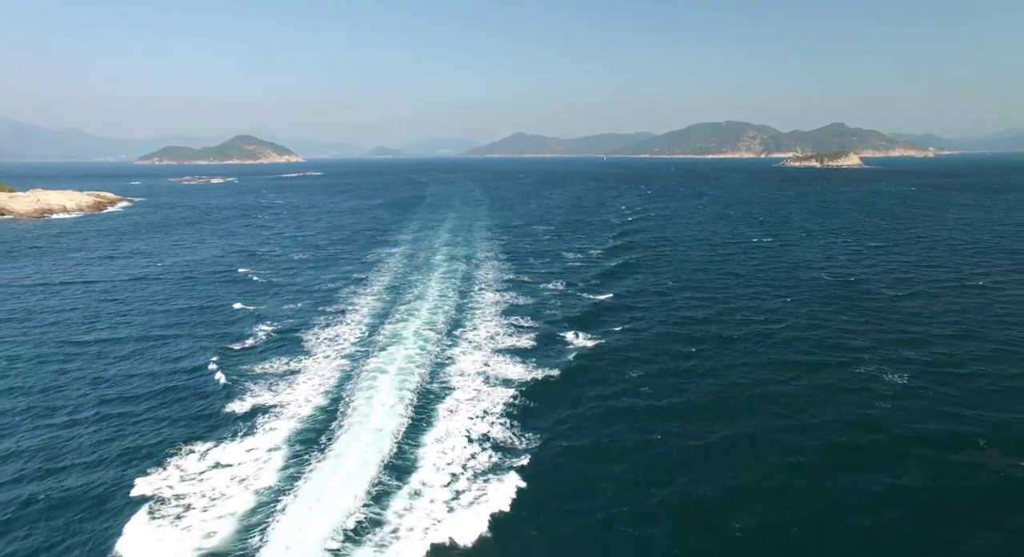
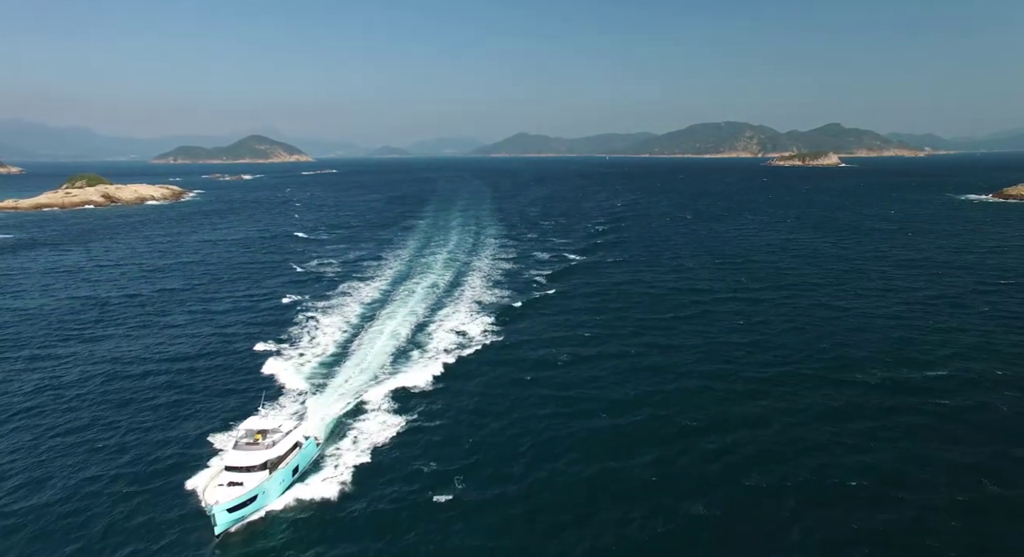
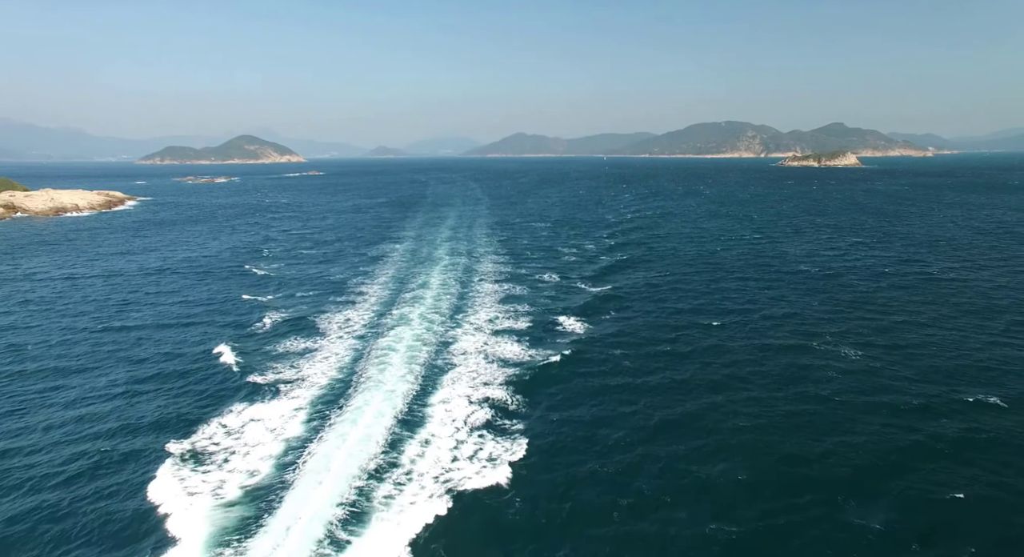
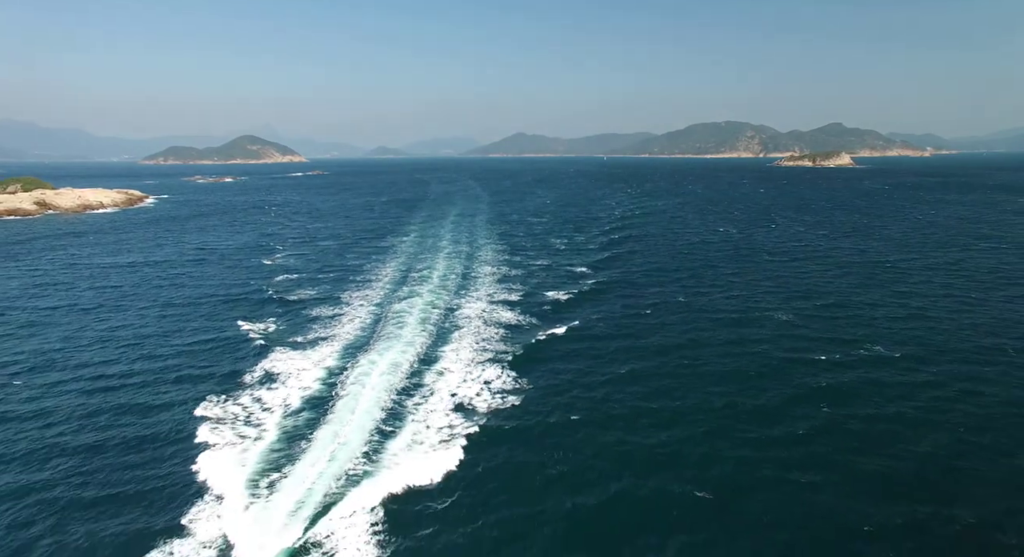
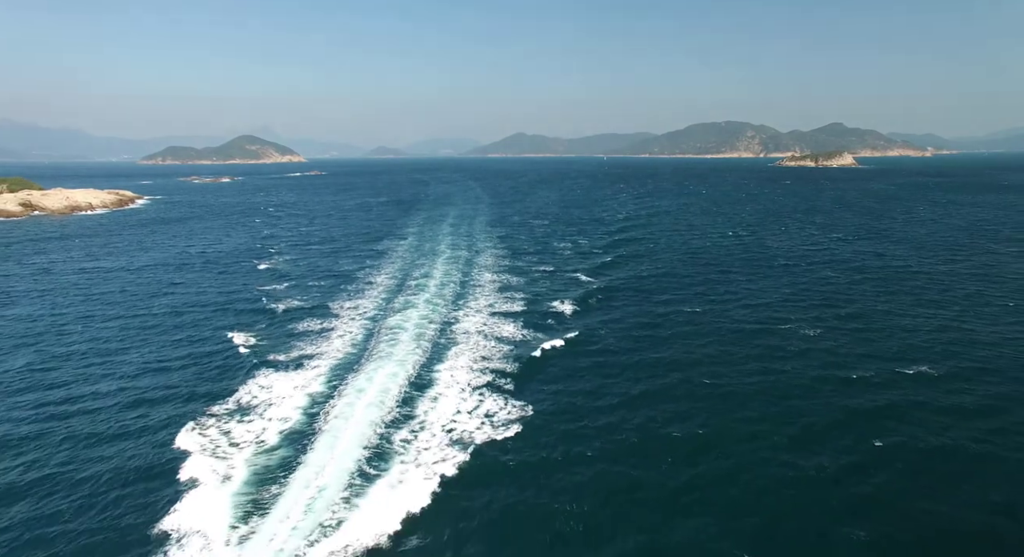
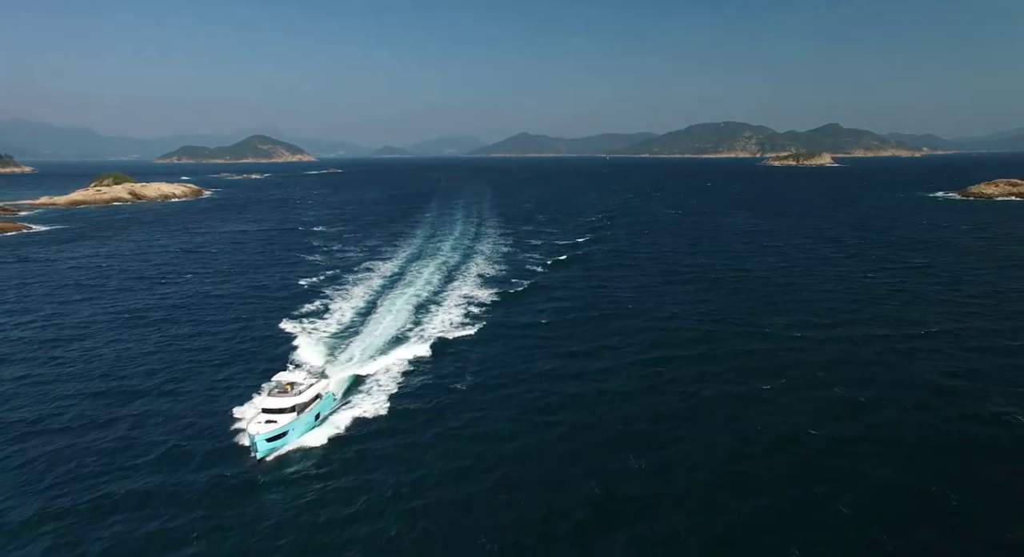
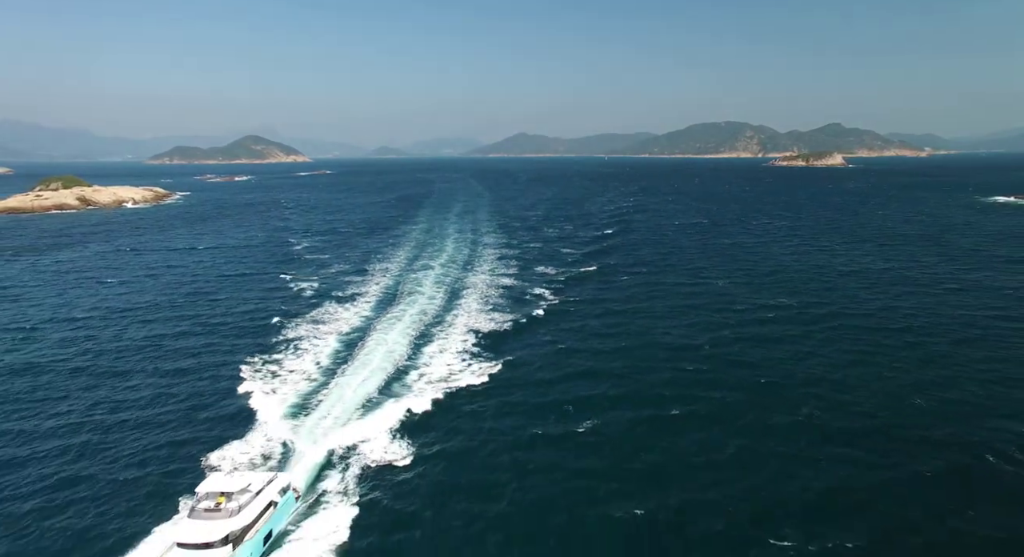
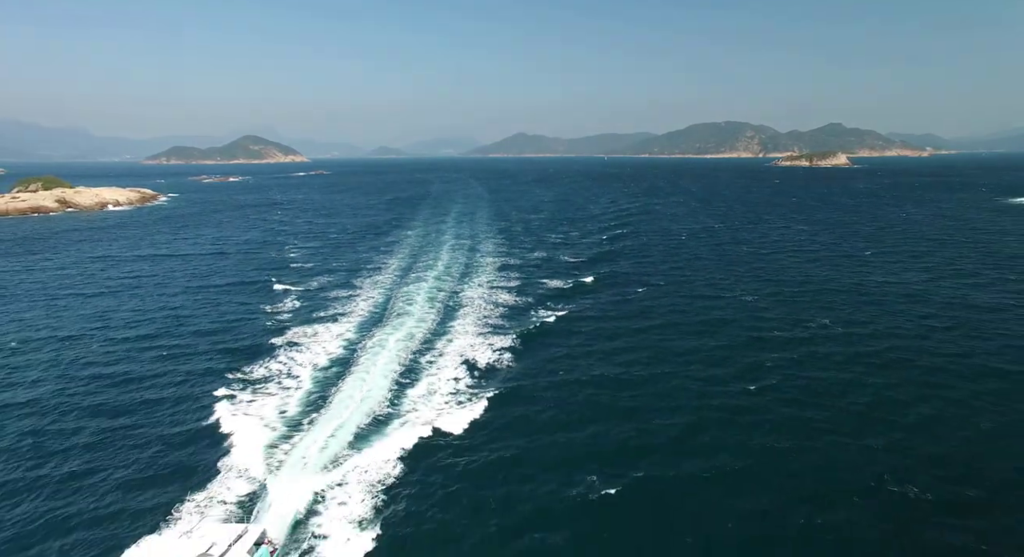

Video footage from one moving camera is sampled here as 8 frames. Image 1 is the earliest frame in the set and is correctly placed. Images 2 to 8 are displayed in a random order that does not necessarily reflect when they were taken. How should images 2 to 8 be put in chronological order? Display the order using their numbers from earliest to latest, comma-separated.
3, 5, 4, 8, 7, 2, 6
